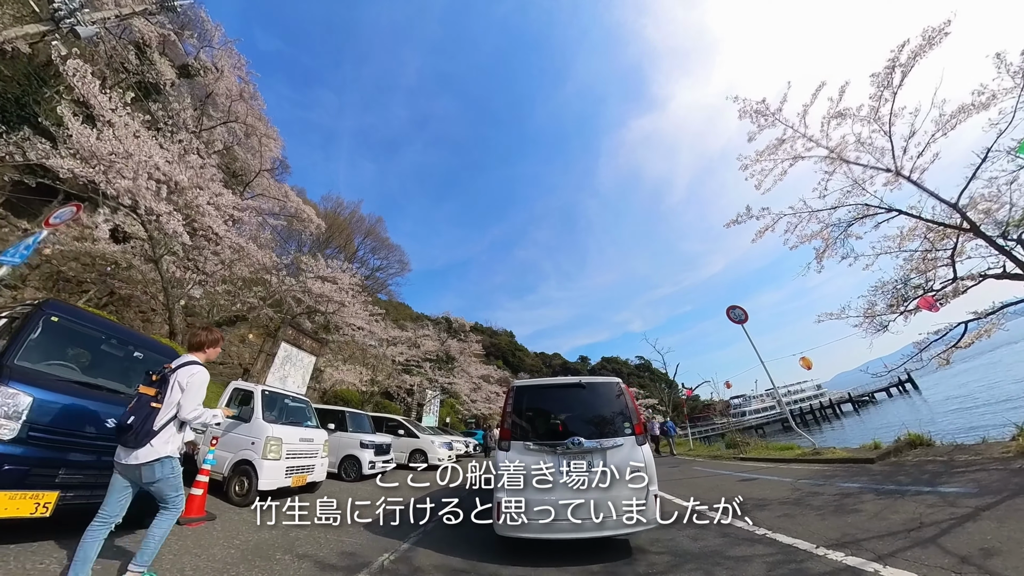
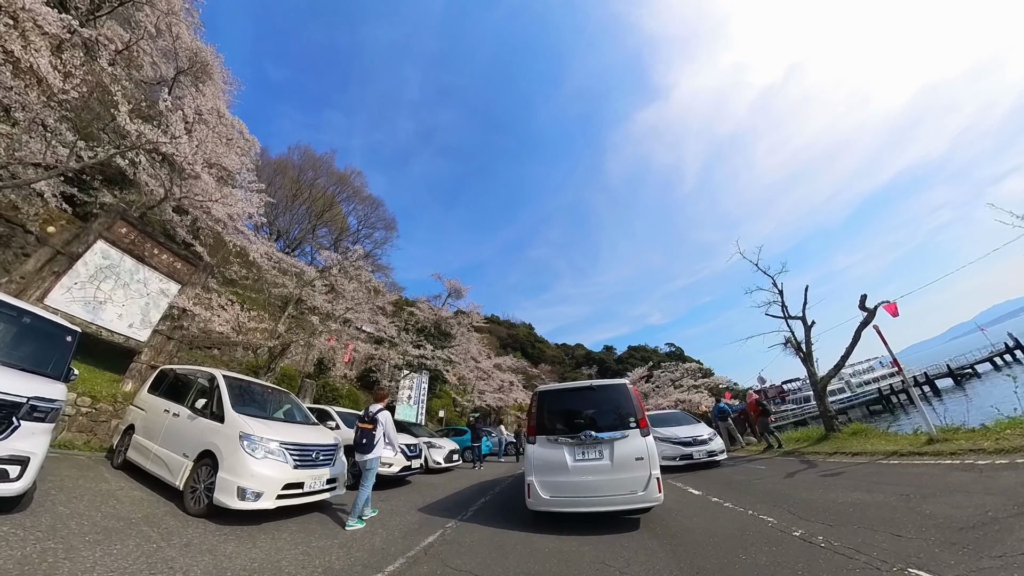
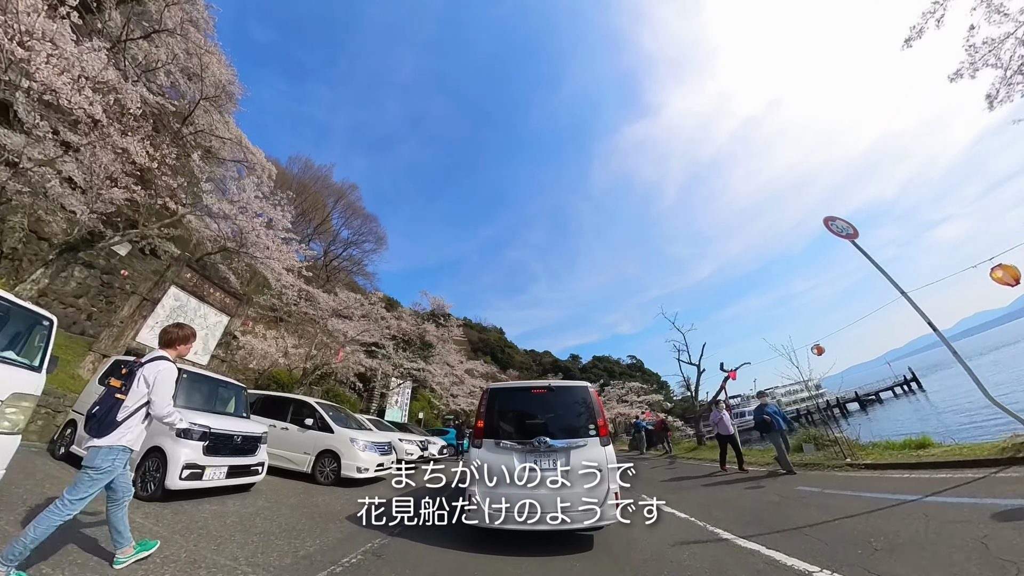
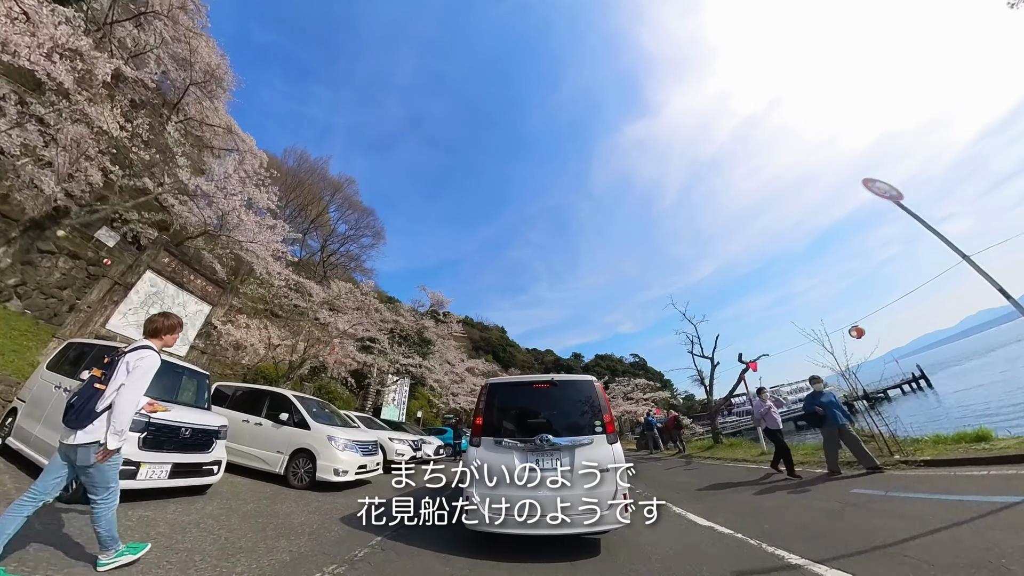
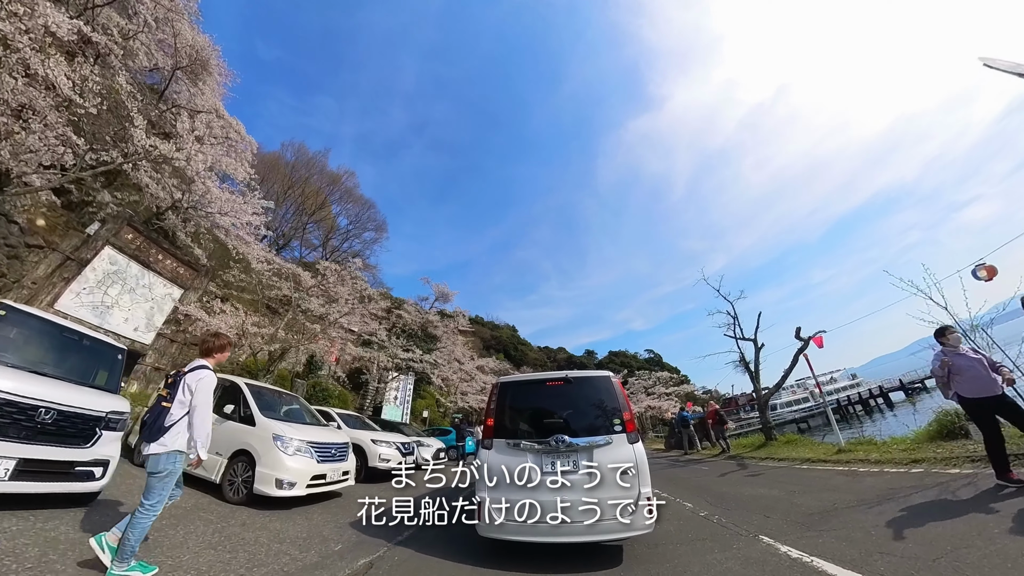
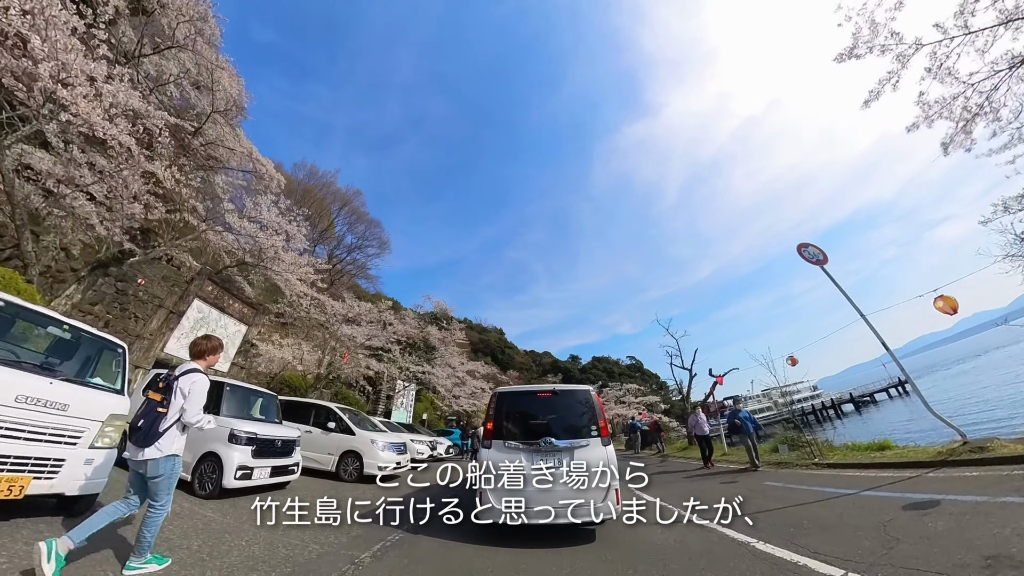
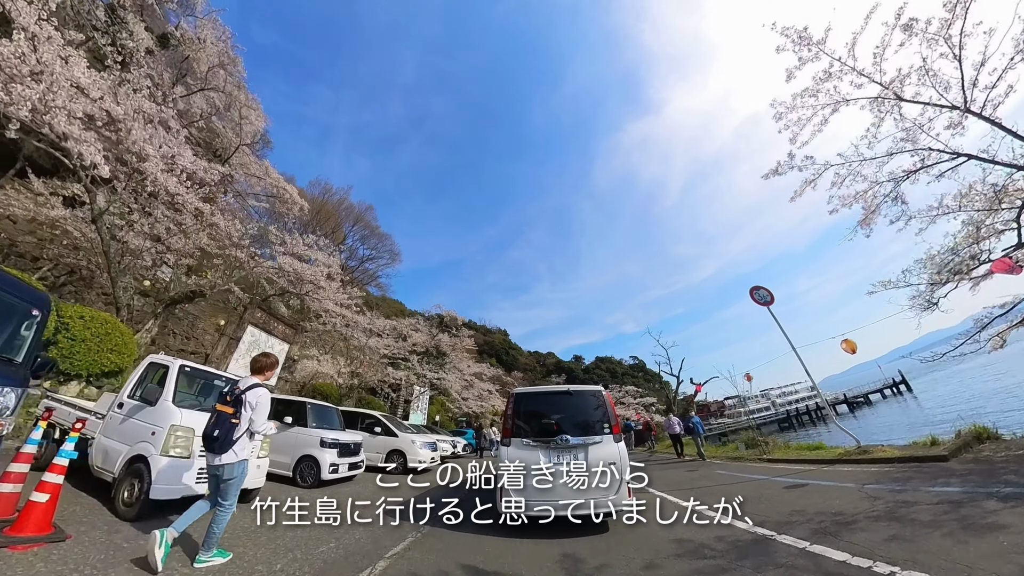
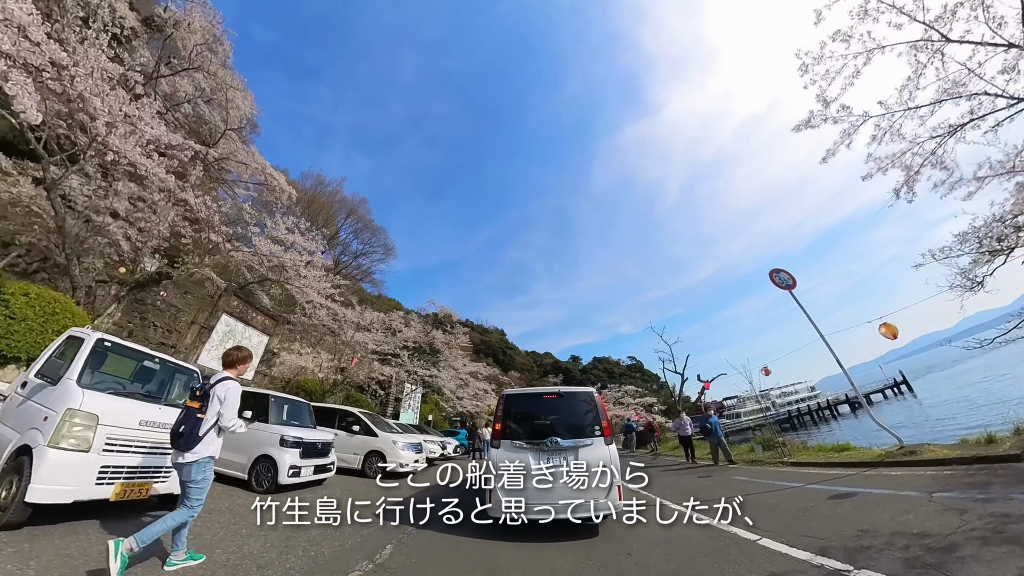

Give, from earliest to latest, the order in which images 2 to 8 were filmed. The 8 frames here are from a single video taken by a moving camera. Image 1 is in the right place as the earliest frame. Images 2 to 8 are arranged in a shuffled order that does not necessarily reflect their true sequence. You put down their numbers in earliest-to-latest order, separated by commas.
7, 8, 6, 3, 4, 5, 2
